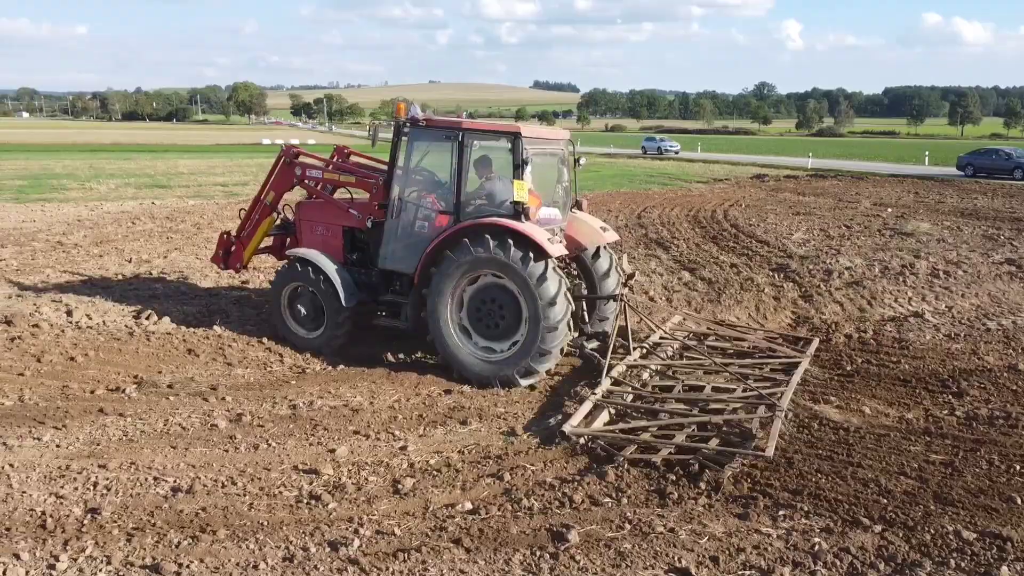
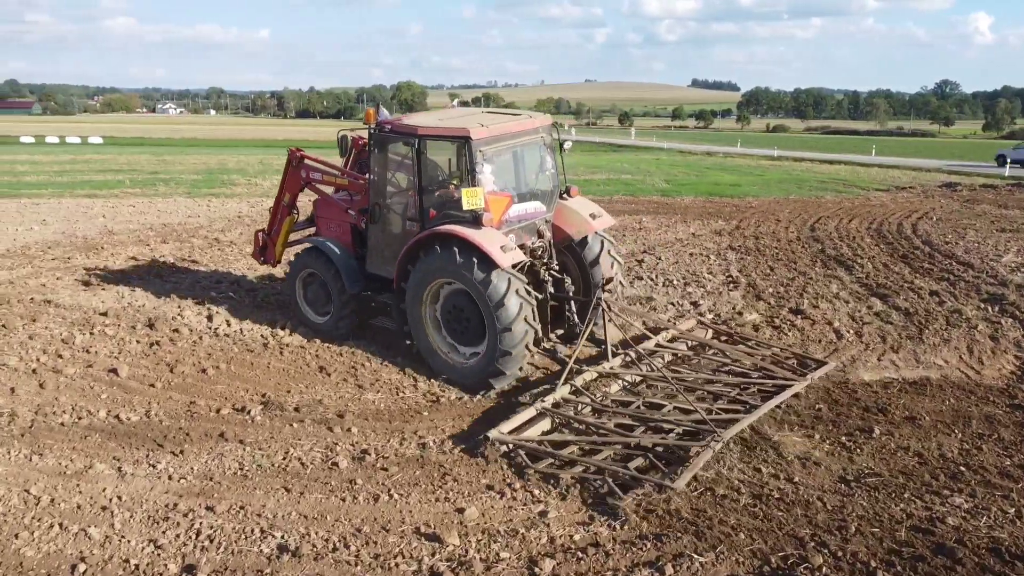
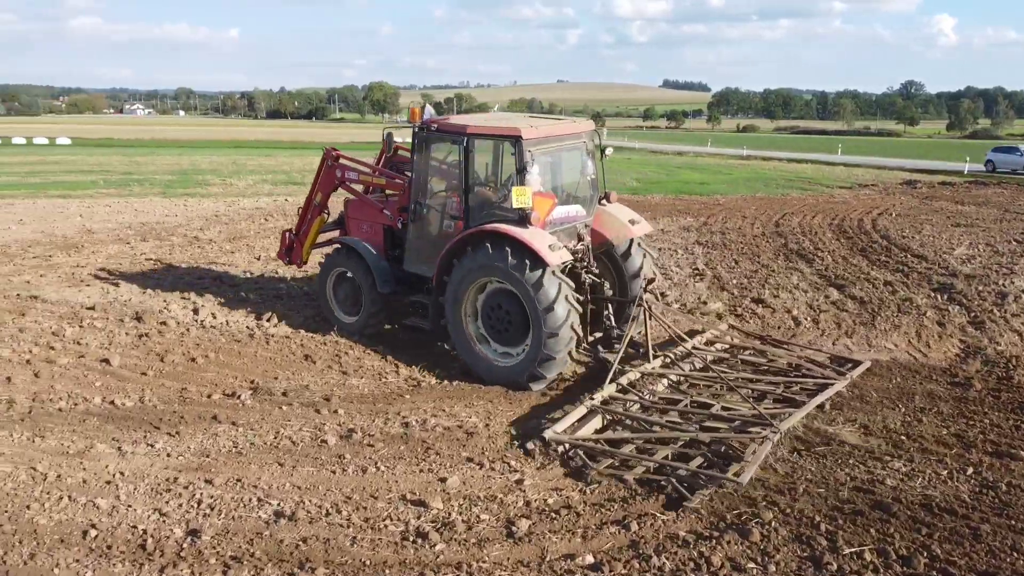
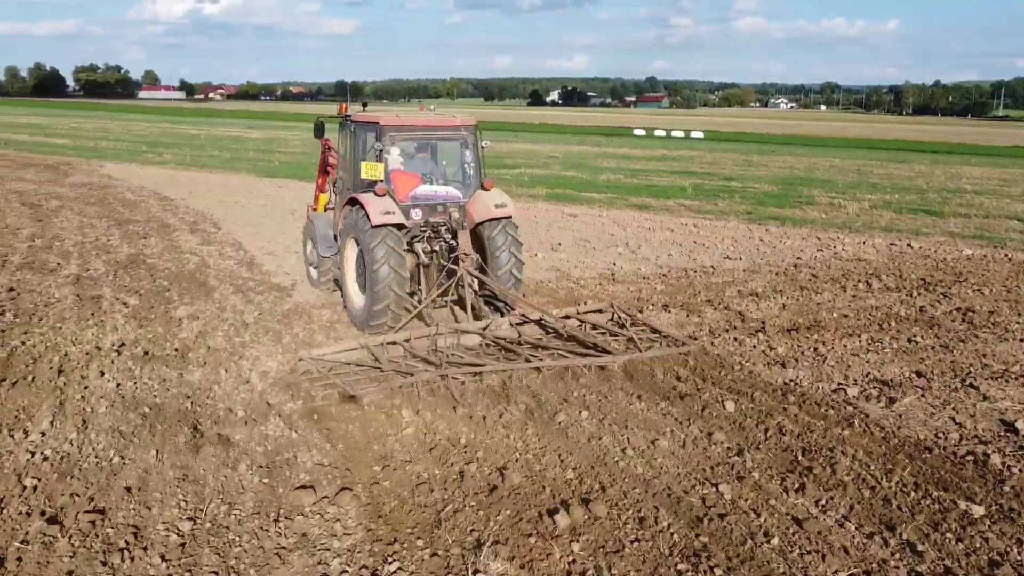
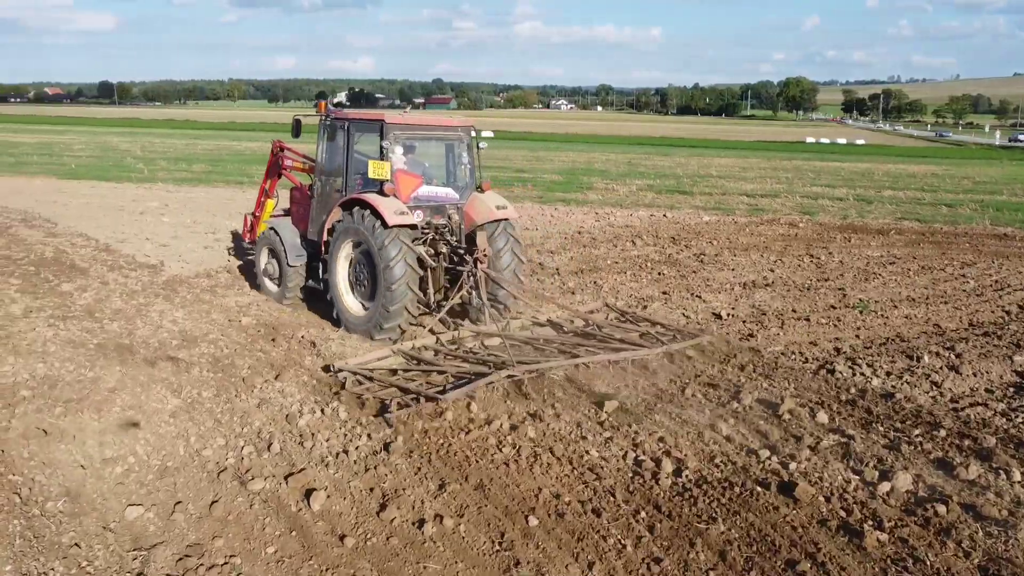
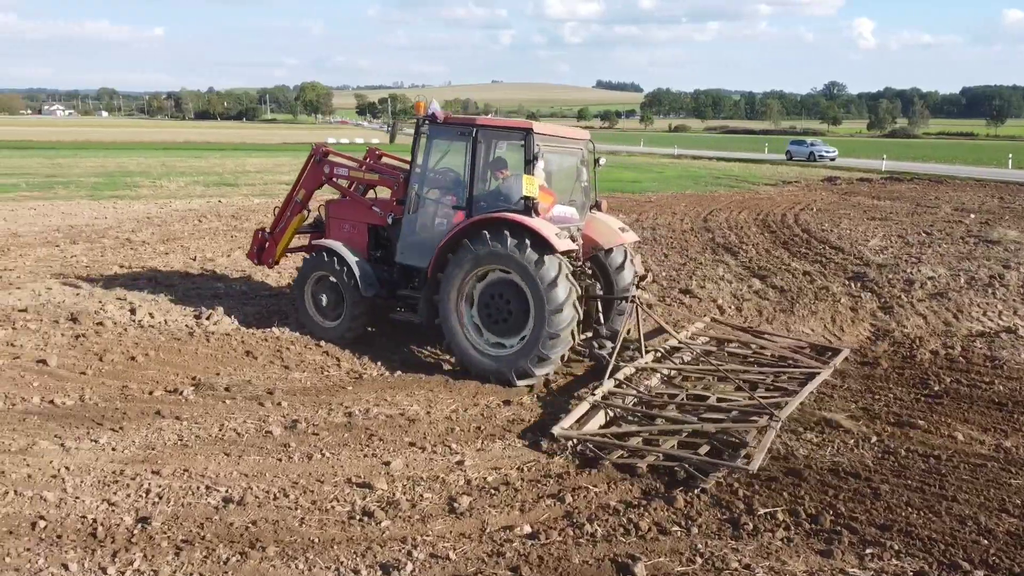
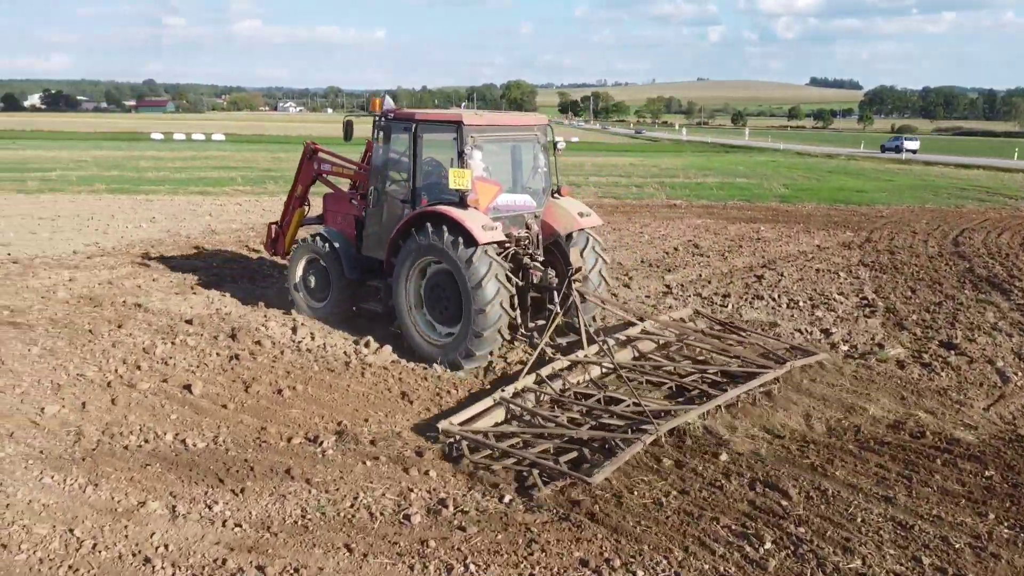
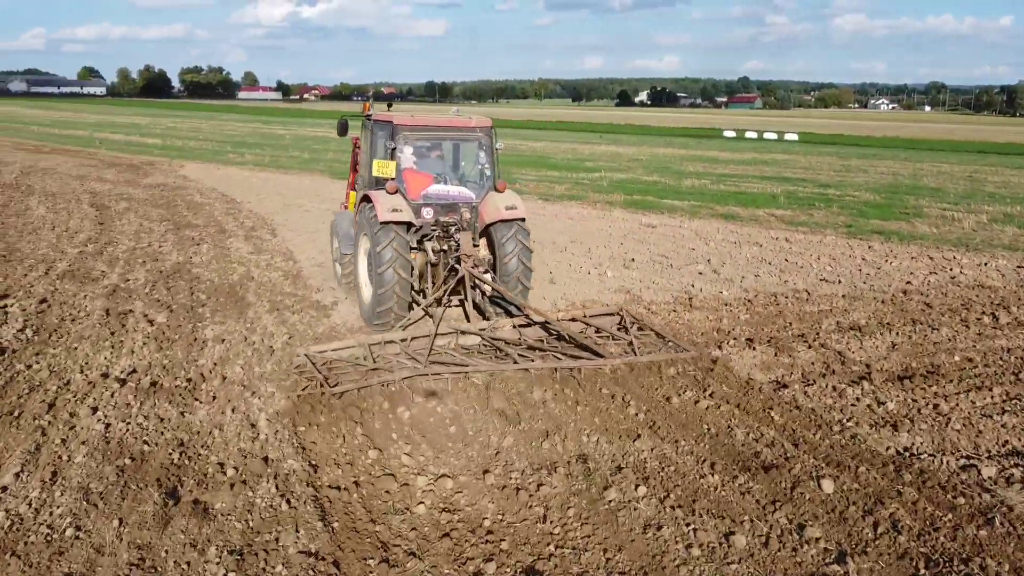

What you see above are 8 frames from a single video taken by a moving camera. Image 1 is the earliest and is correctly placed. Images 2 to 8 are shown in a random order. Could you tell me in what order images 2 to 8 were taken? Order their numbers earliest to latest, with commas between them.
6, 3, 2, 7, 5, 4, 8
